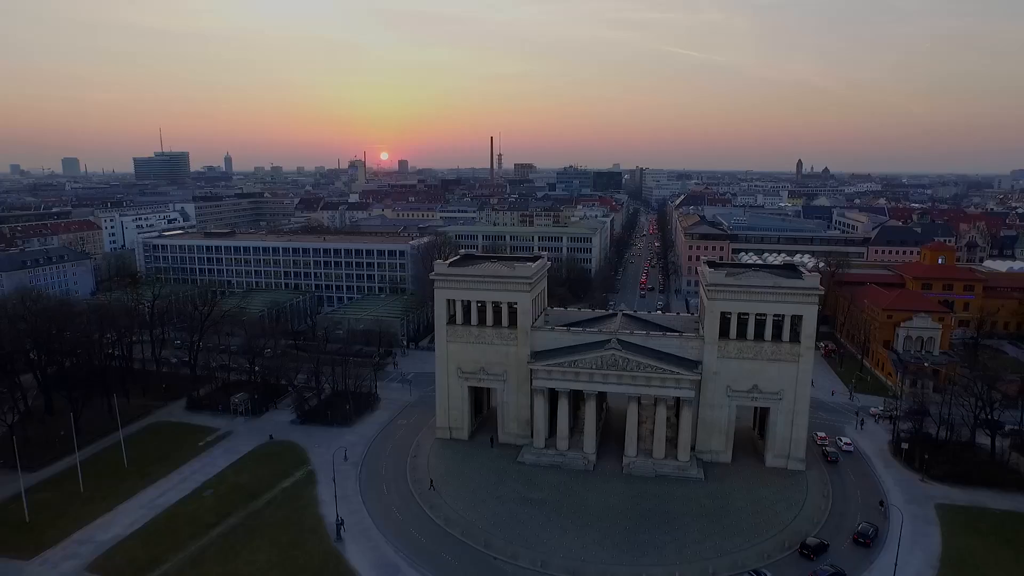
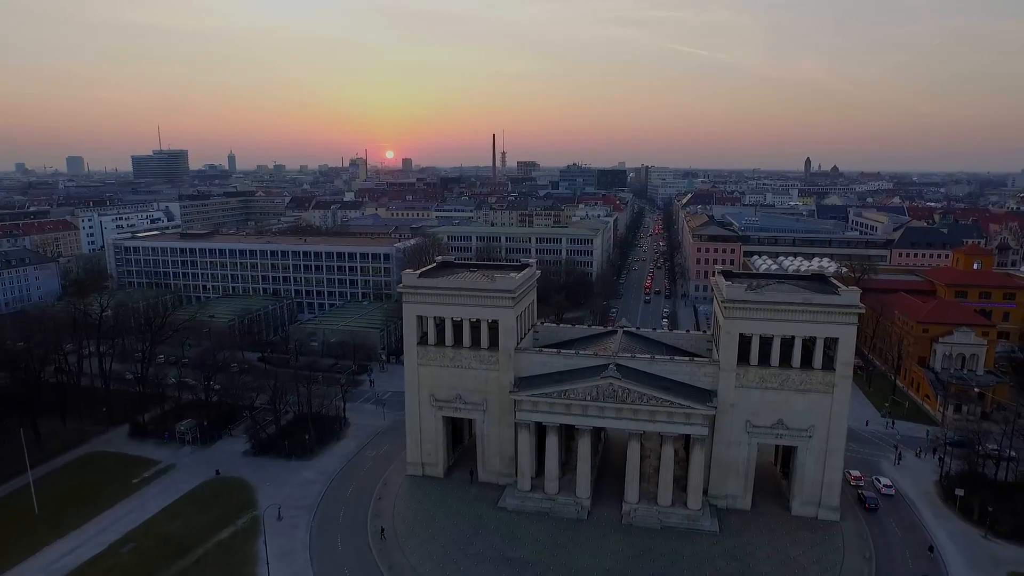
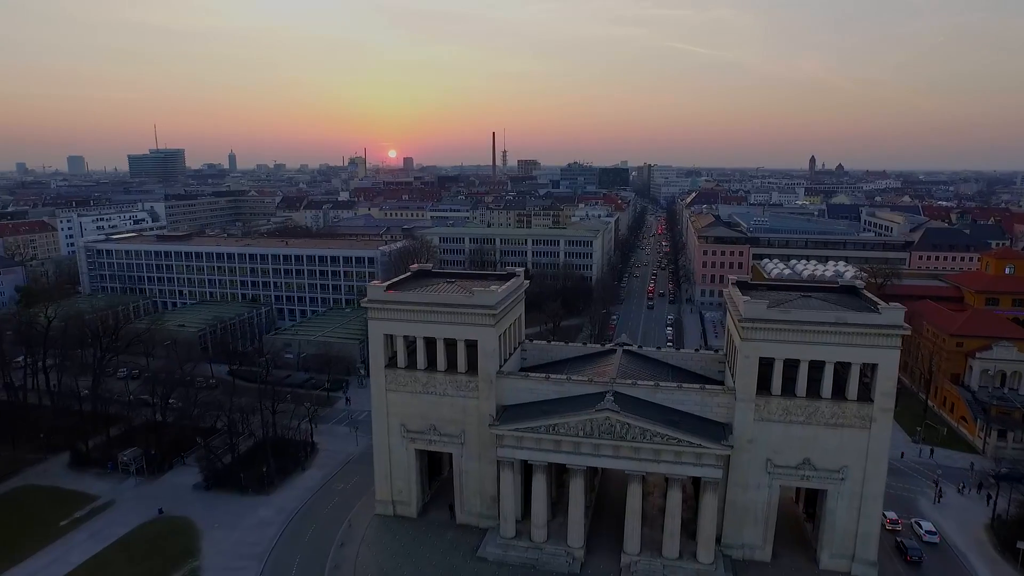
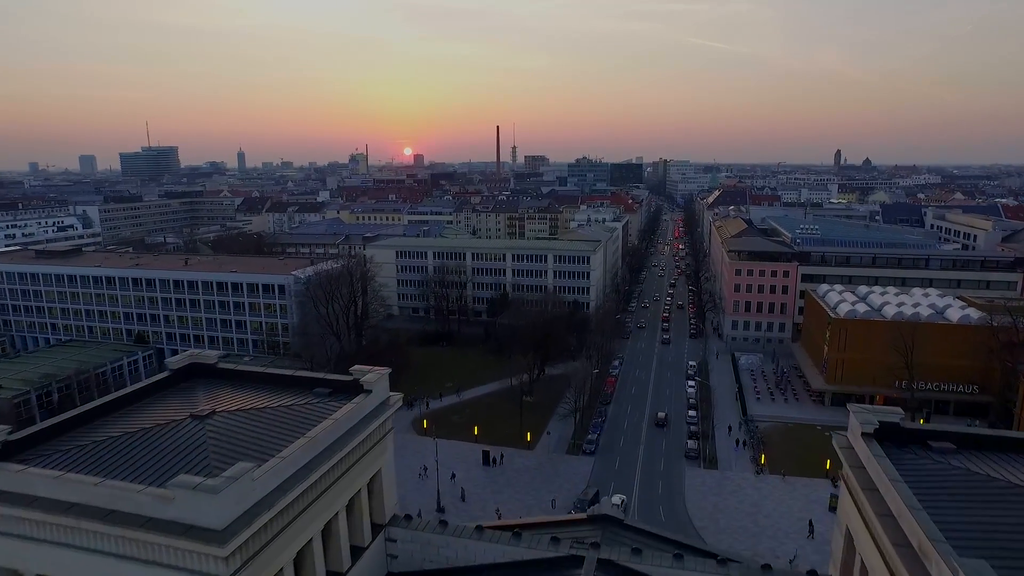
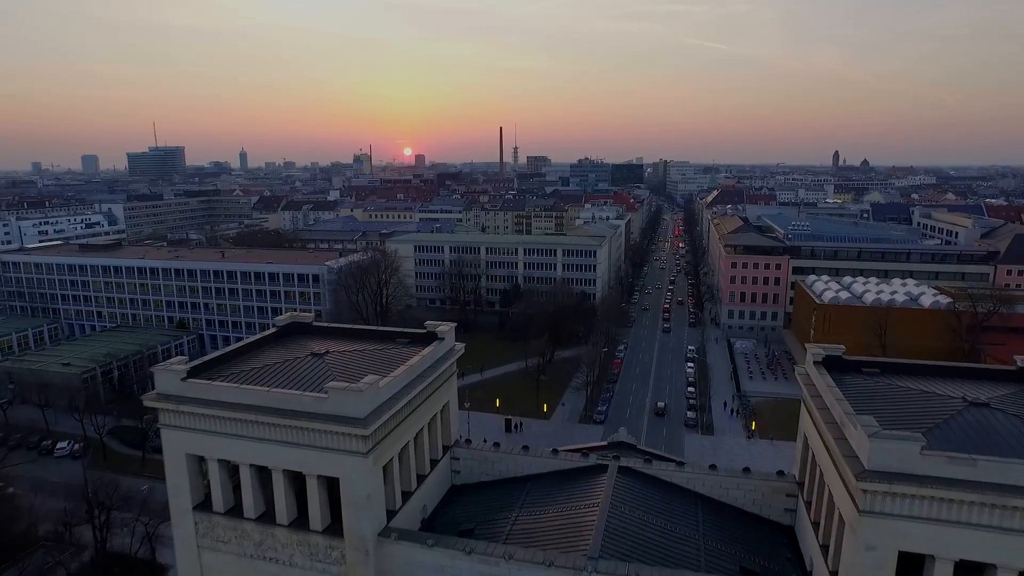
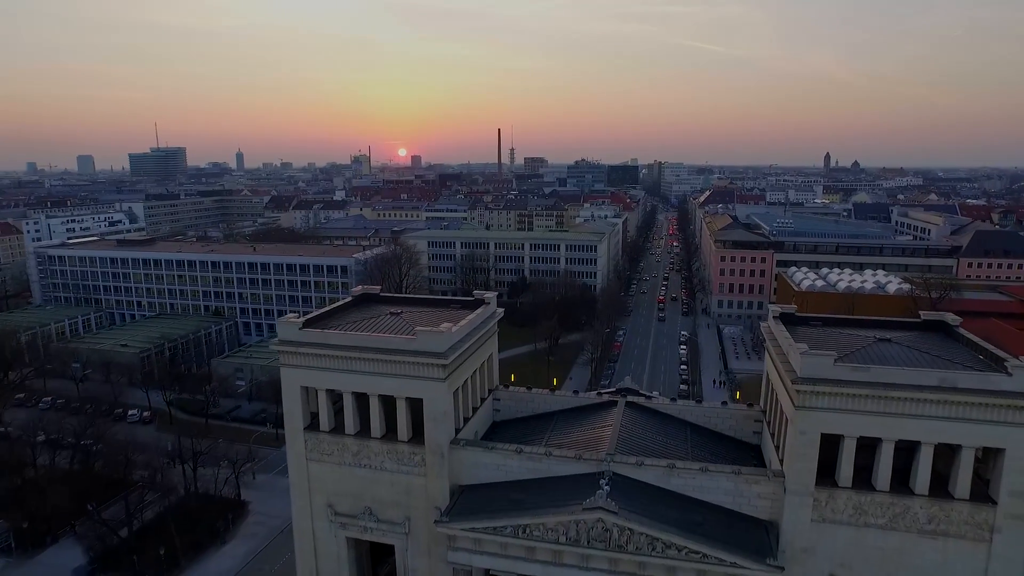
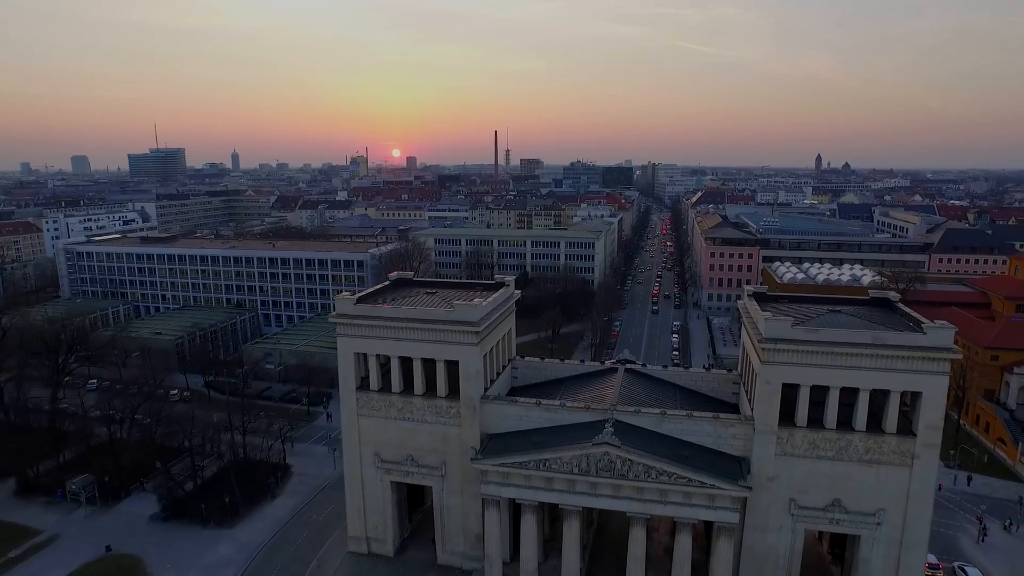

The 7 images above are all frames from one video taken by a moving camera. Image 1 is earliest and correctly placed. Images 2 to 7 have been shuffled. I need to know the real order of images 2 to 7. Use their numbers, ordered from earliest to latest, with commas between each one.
2, 3, 7, 6, 5, 4
